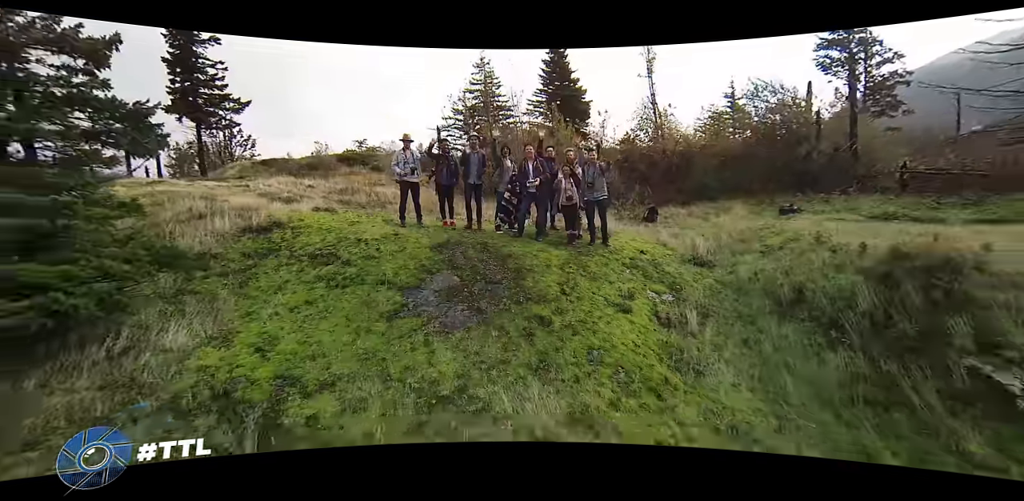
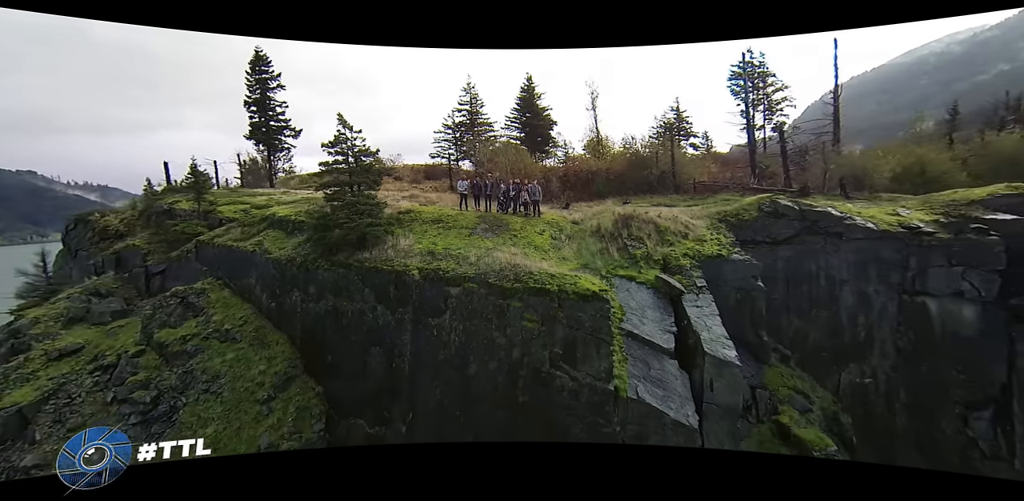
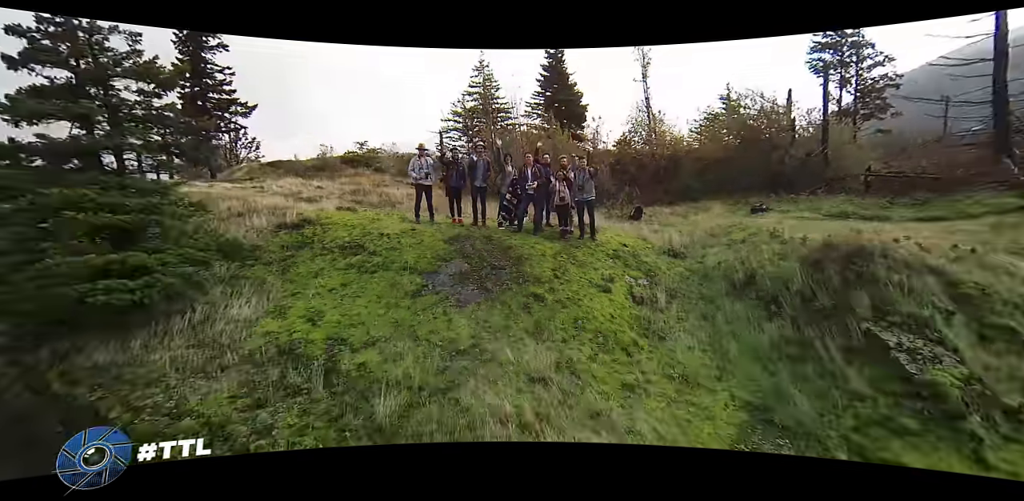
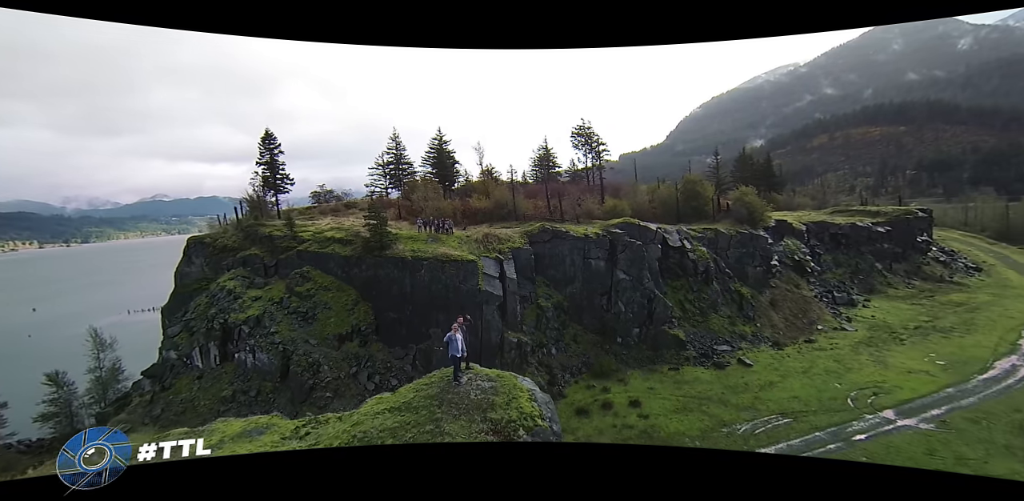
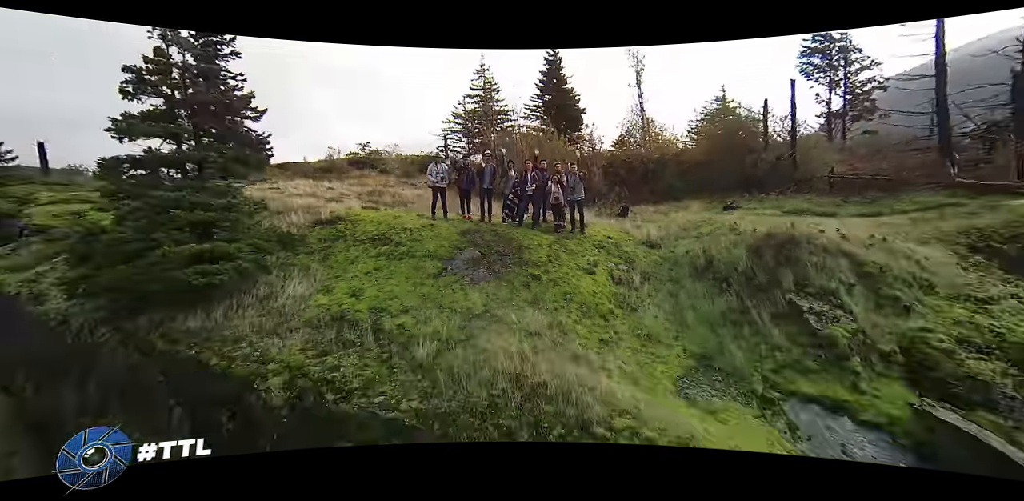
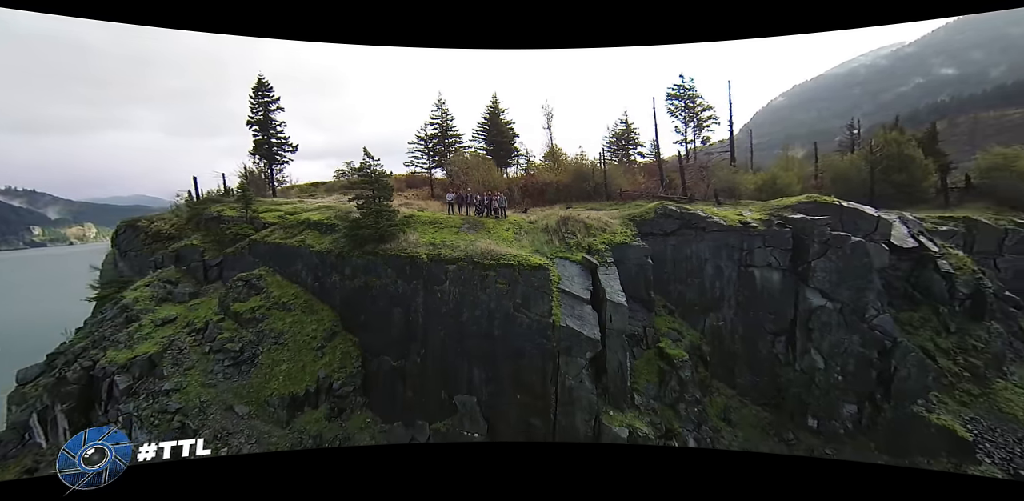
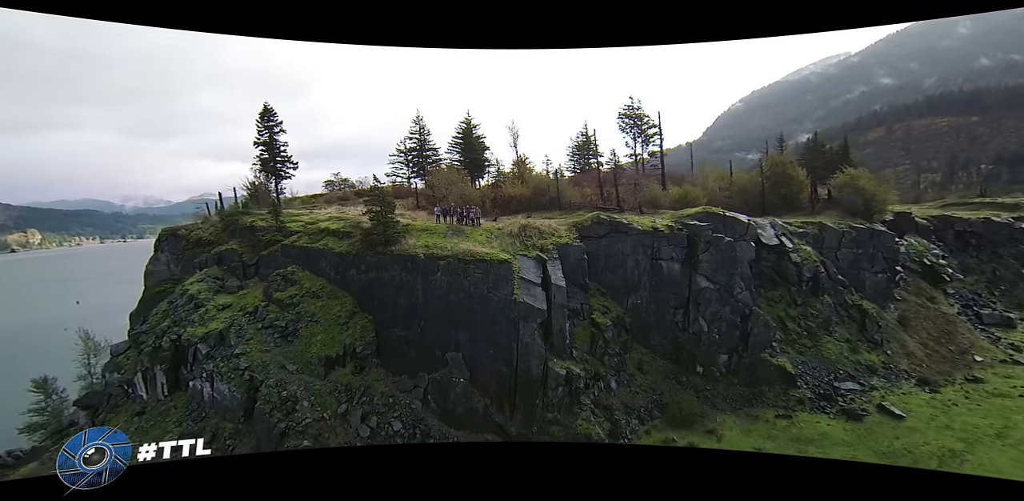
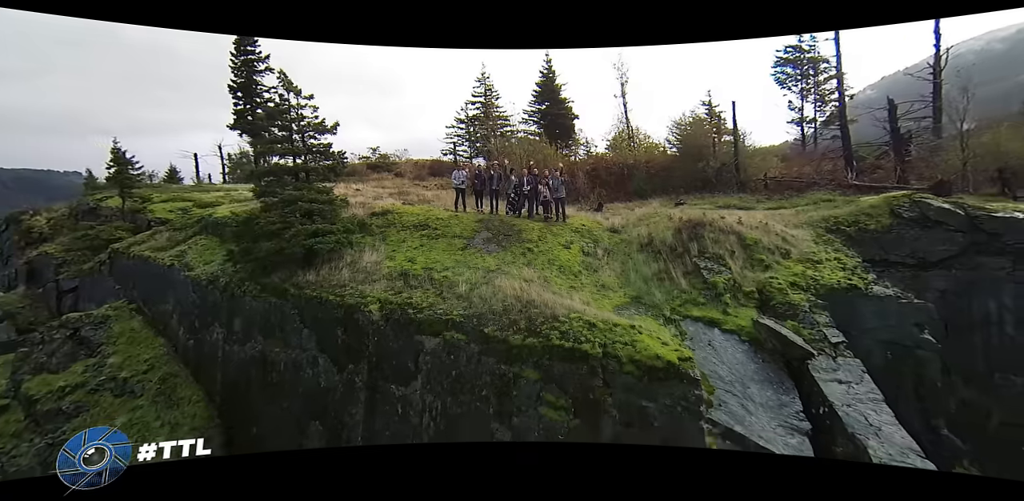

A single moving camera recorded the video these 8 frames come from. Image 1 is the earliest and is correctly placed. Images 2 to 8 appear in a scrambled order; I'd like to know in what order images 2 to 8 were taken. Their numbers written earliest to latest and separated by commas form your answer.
3, 5, 8, 2, 6, 7, 4
